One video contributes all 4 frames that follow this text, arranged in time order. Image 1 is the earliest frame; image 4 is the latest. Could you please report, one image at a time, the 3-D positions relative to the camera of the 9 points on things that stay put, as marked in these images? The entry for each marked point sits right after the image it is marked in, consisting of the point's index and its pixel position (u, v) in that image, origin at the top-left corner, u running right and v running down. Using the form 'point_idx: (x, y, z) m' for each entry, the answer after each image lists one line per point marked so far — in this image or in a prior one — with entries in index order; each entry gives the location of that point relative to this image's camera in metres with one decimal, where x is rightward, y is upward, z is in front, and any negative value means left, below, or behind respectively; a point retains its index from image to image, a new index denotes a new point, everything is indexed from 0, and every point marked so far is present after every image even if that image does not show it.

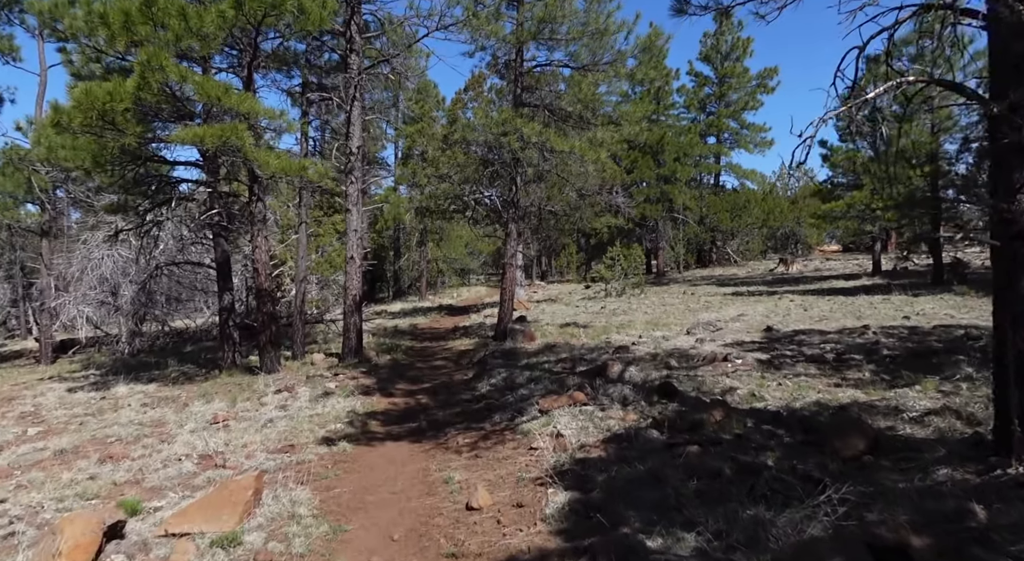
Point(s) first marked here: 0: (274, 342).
0: (-4.3, -1.1, +12.0) m
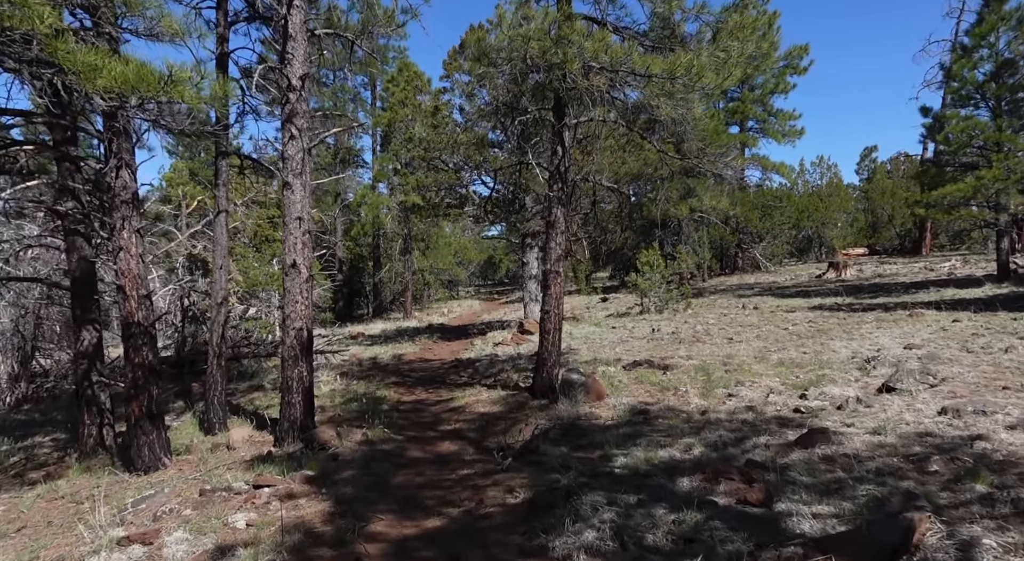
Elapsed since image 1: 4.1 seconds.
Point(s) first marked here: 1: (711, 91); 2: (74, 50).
0: (-3.7, -1.4, +6.9) m
1: (+2.2, +2.2, +7.5) m
2: (-3.2, +1.7, +4.9) m
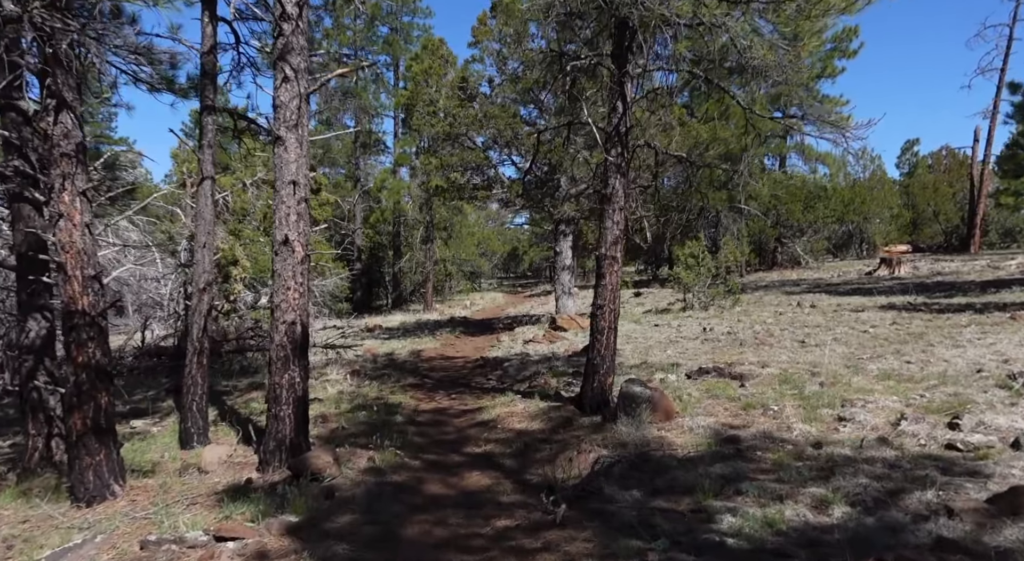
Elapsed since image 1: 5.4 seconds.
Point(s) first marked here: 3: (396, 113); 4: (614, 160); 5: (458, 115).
0: (-3.3, -1.2, +5.4) m
1: (+2.7, +2.2, +5.8) m
2: (-2.8, +1.8, +3.4) m
3: (-3.4, +4.9, +19.3) m
4: (+1.0, +1.2, +6.8) m
5: (-1.2, +3.7, +15.0) m
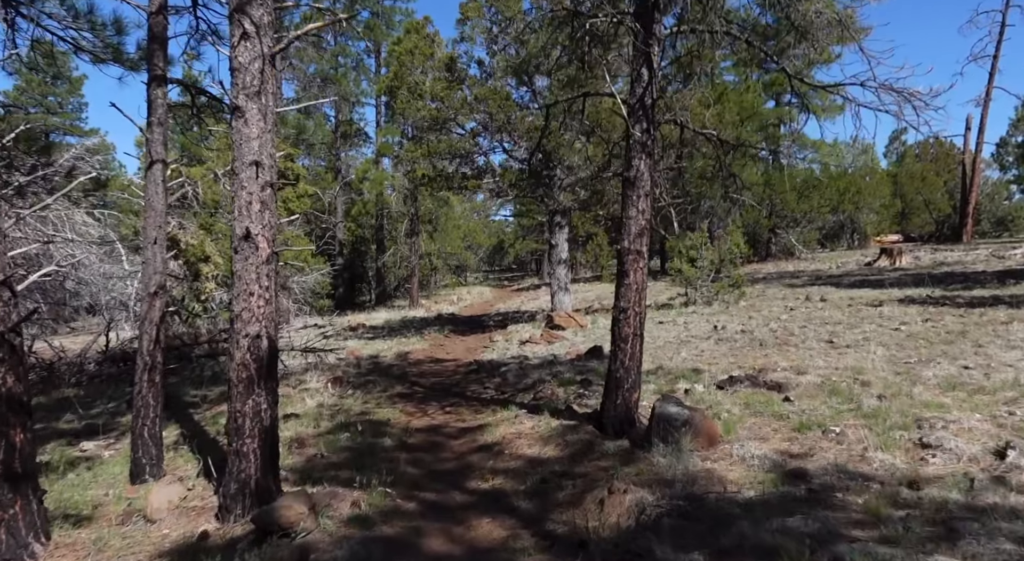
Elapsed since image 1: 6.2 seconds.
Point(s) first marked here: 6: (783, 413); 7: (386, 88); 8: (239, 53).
0: (-3.2, -1.2, +4.4) m
1: (+2.8, +2.3, +4.9) m
2: (-2.7, +1.8, +2.3) m
3: (-3.6, +5.0, +18.2) m
4: (+1.1, +1.2, +5.8) m
5: (-1.4, +3.8, +13.9) m
6: (+2.3, -1.1, +5.6) m
7: (-3.0, +4.8, +16.2) m
8: (-1.9, +1.6, +4.7) m
